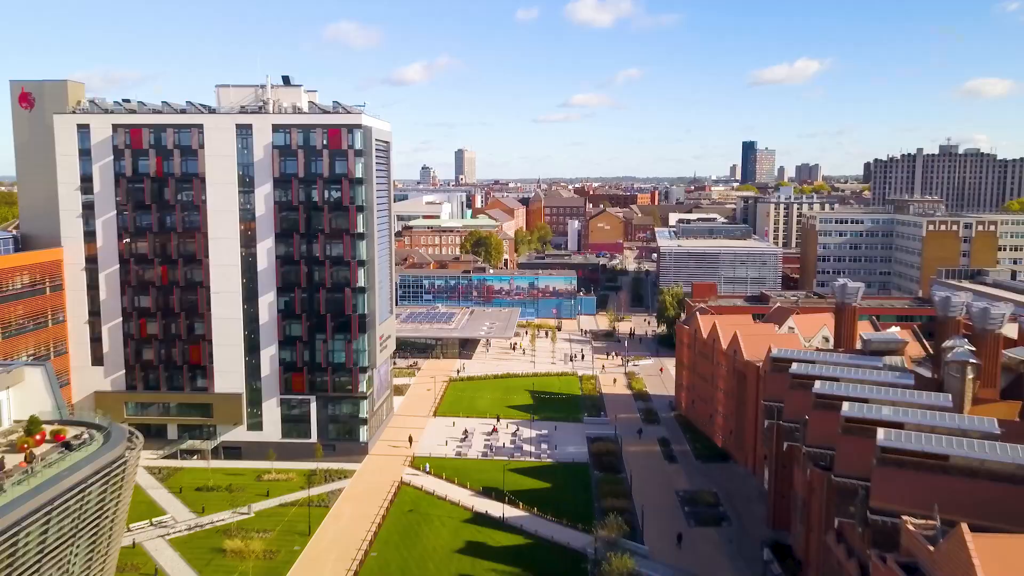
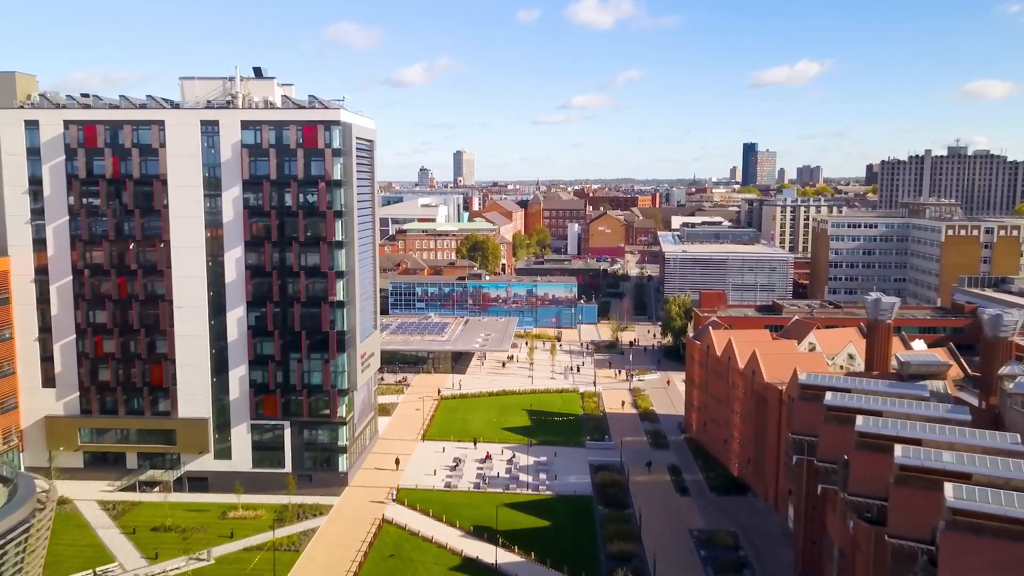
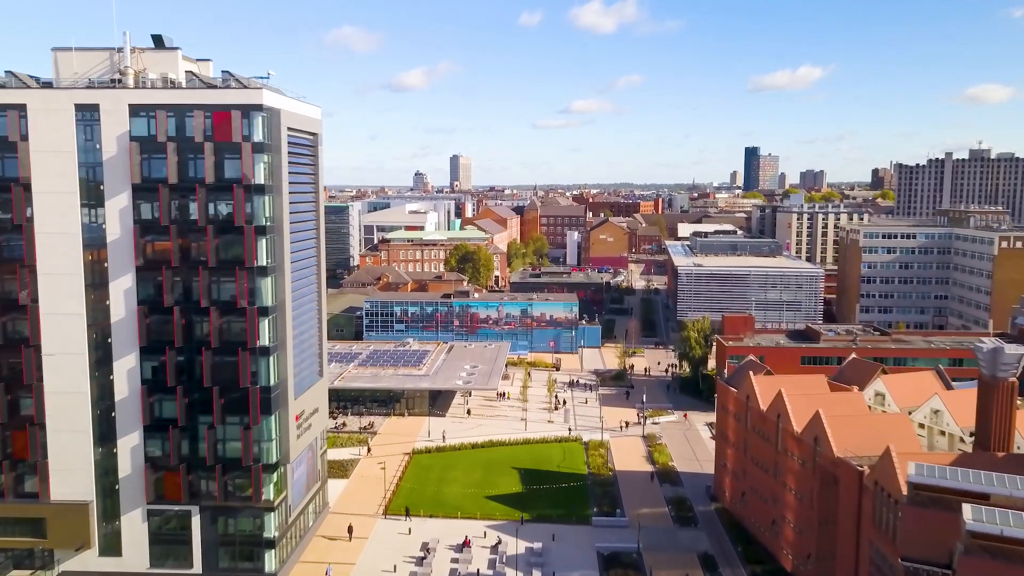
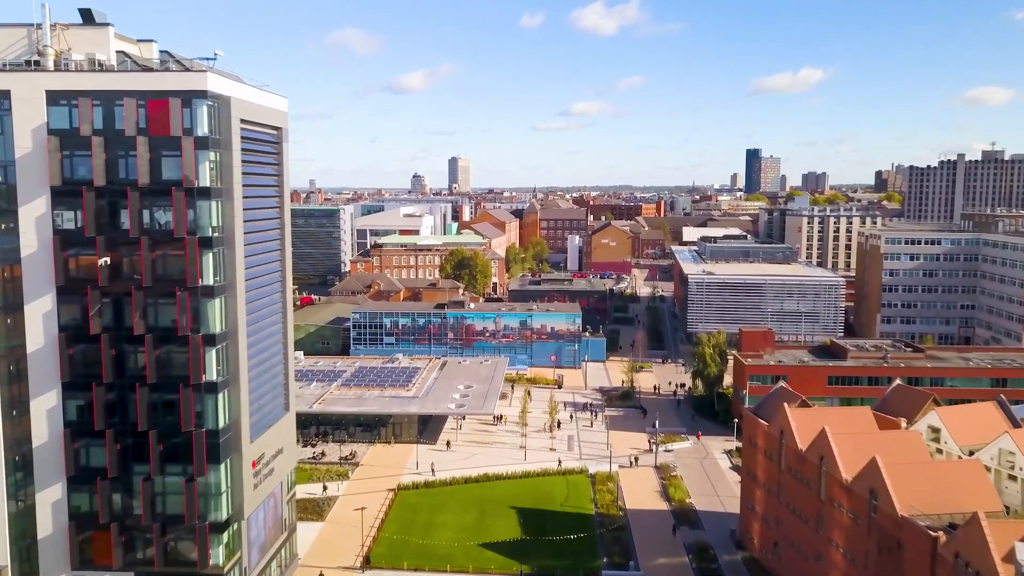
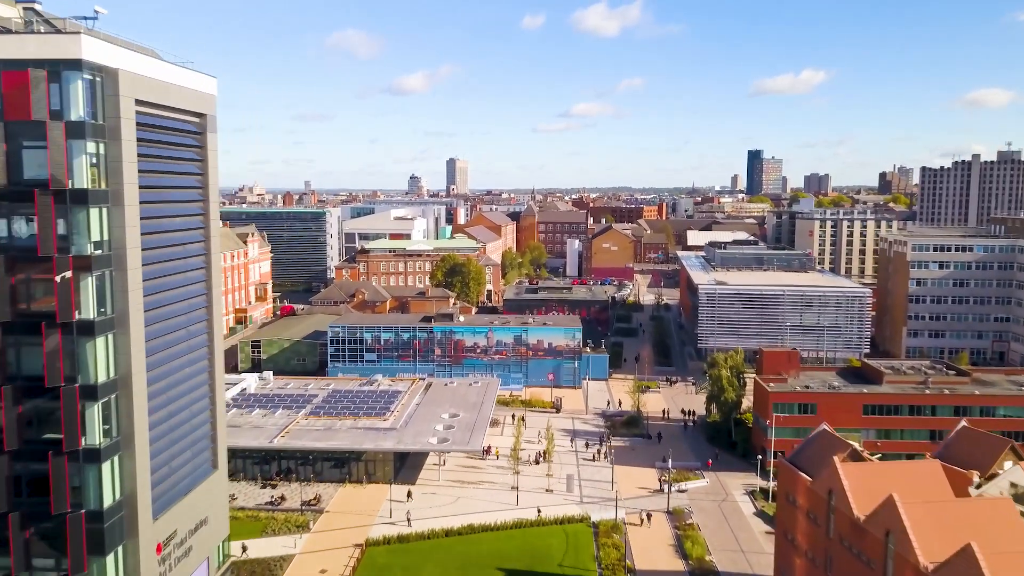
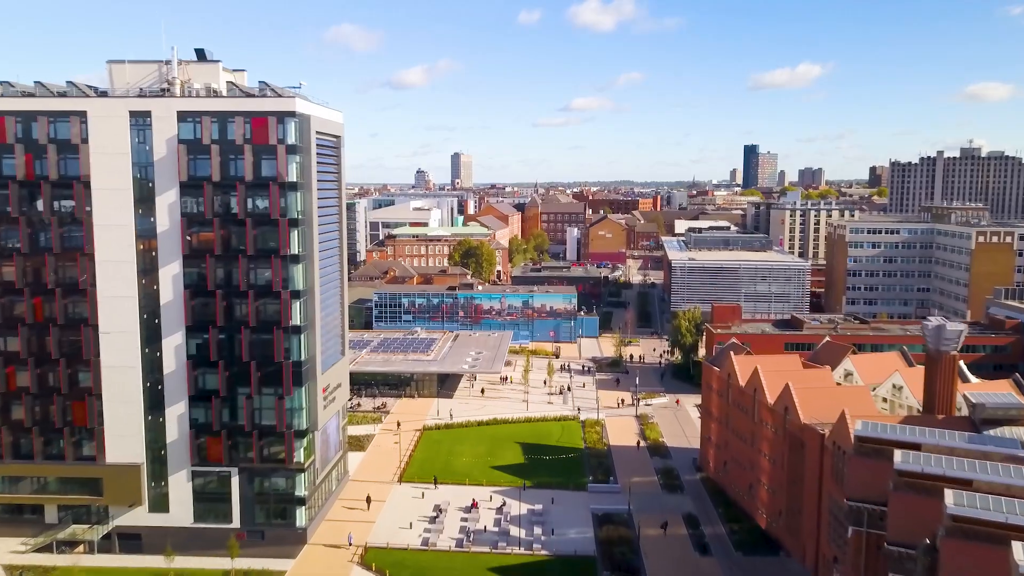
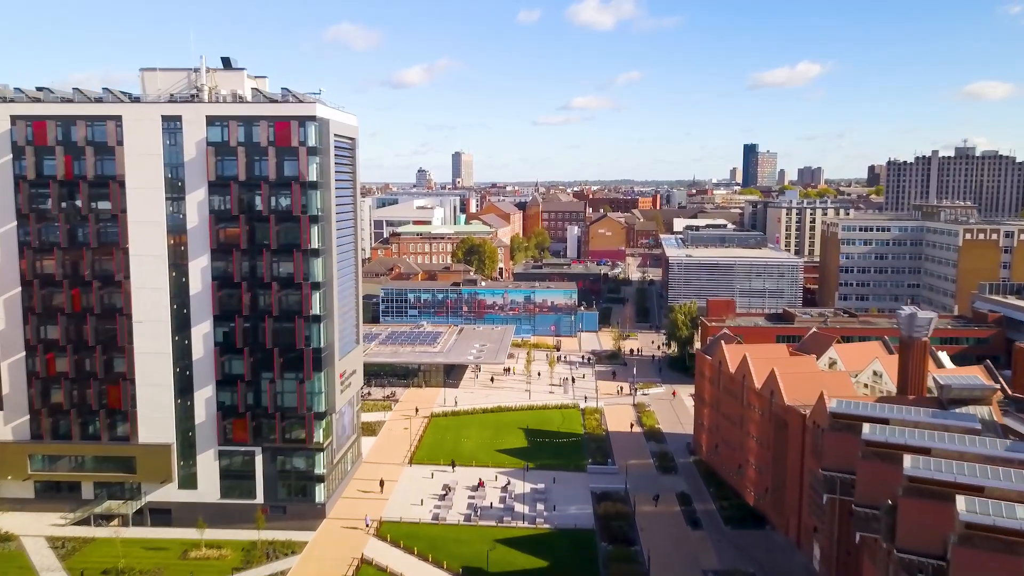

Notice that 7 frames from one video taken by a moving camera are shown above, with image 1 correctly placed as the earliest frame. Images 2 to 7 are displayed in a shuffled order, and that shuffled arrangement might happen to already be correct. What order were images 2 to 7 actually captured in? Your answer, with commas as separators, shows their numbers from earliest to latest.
2, 7, 6, 3, 4, 5
